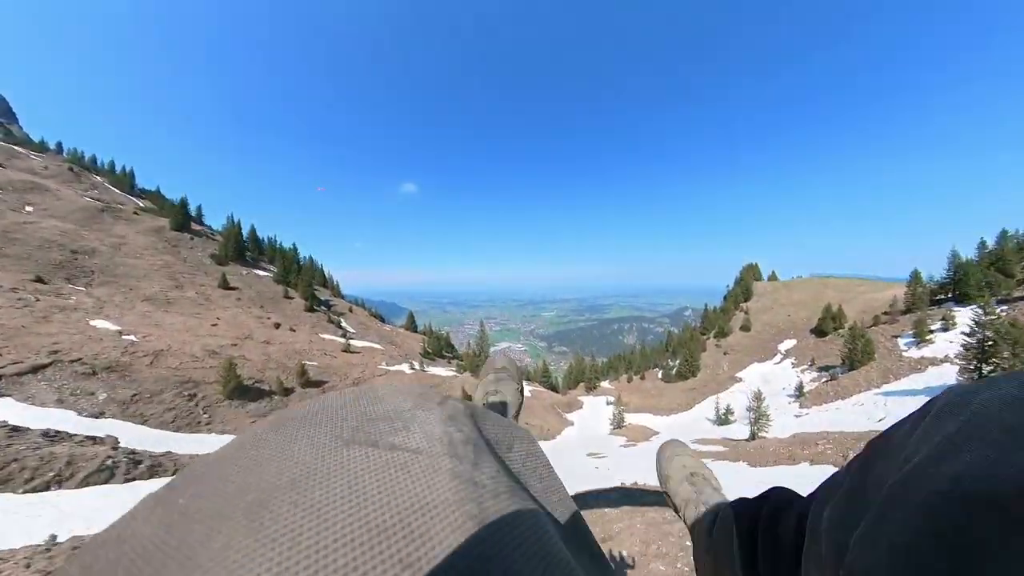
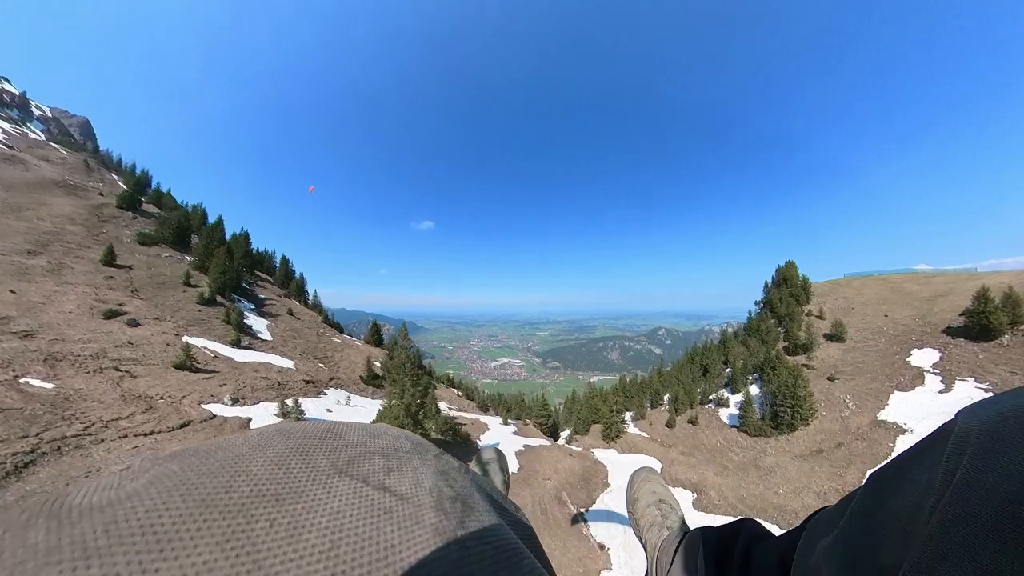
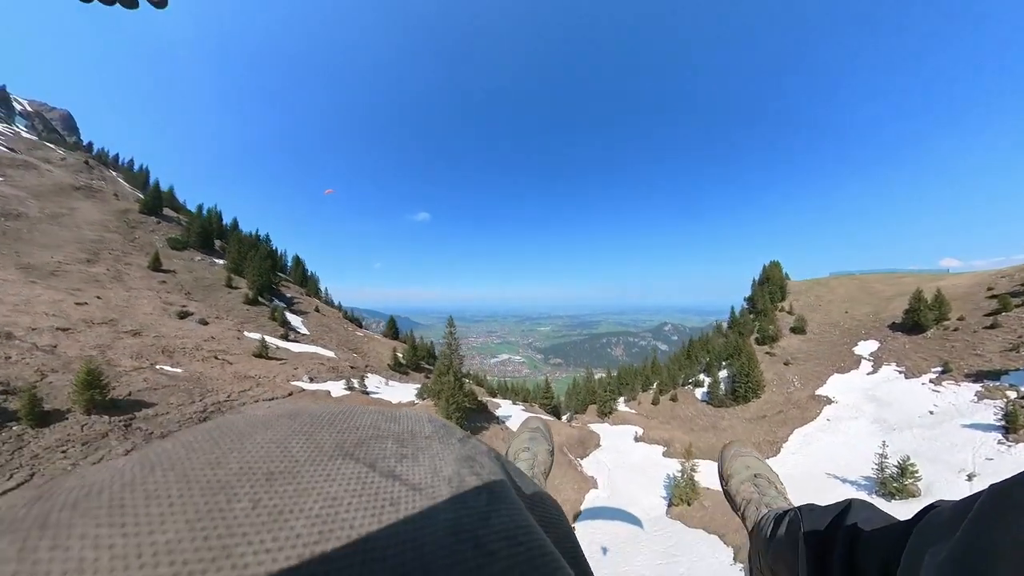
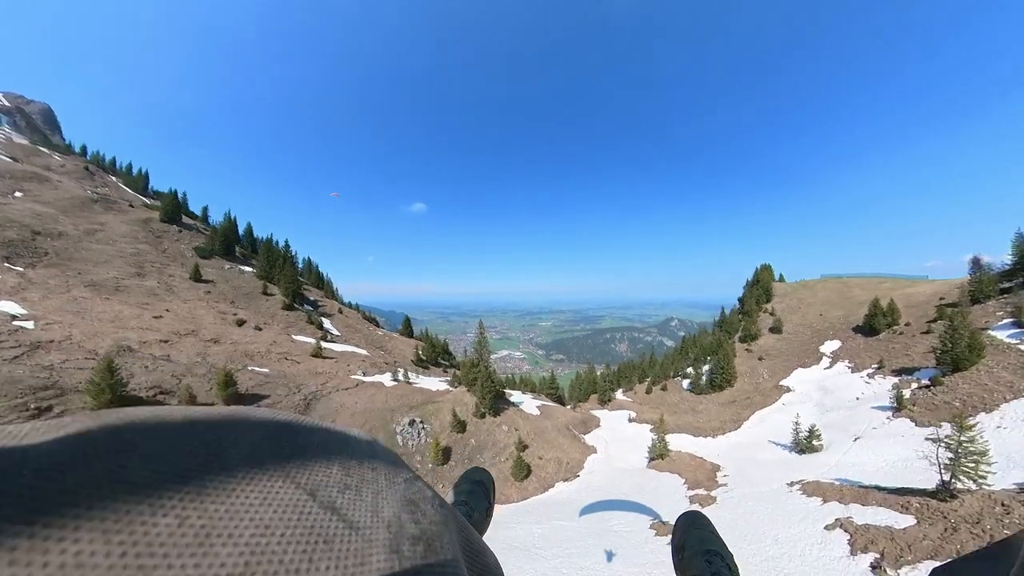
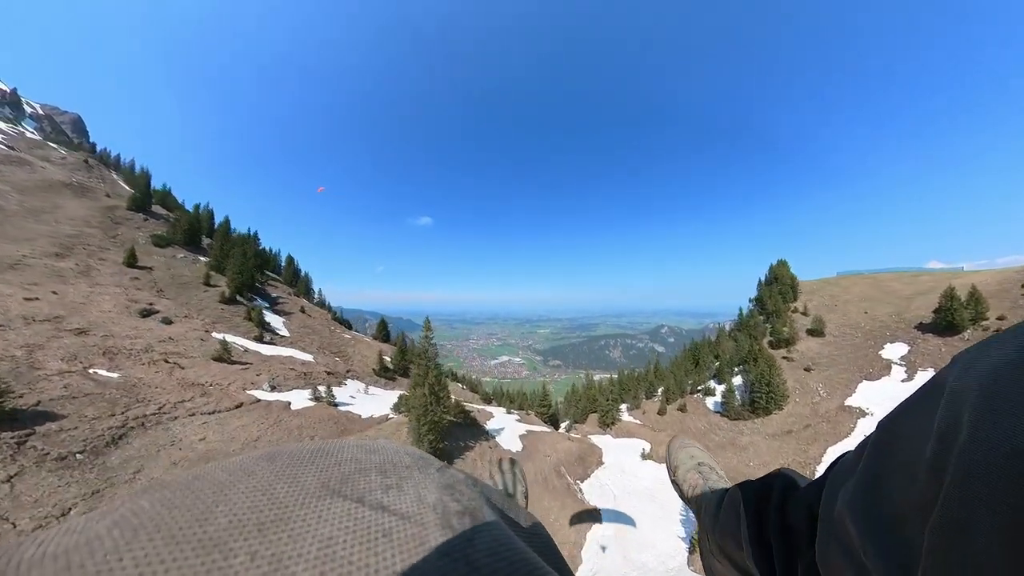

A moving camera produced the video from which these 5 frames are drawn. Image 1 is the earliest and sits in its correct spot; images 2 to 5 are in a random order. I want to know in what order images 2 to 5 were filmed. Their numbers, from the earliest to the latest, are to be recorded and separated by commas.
4, 3, 5, 2
